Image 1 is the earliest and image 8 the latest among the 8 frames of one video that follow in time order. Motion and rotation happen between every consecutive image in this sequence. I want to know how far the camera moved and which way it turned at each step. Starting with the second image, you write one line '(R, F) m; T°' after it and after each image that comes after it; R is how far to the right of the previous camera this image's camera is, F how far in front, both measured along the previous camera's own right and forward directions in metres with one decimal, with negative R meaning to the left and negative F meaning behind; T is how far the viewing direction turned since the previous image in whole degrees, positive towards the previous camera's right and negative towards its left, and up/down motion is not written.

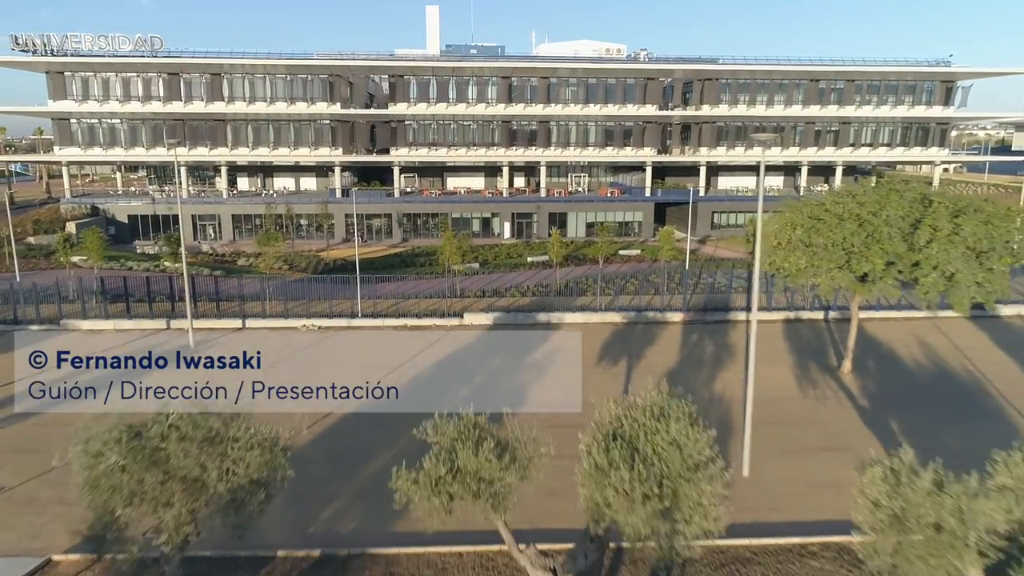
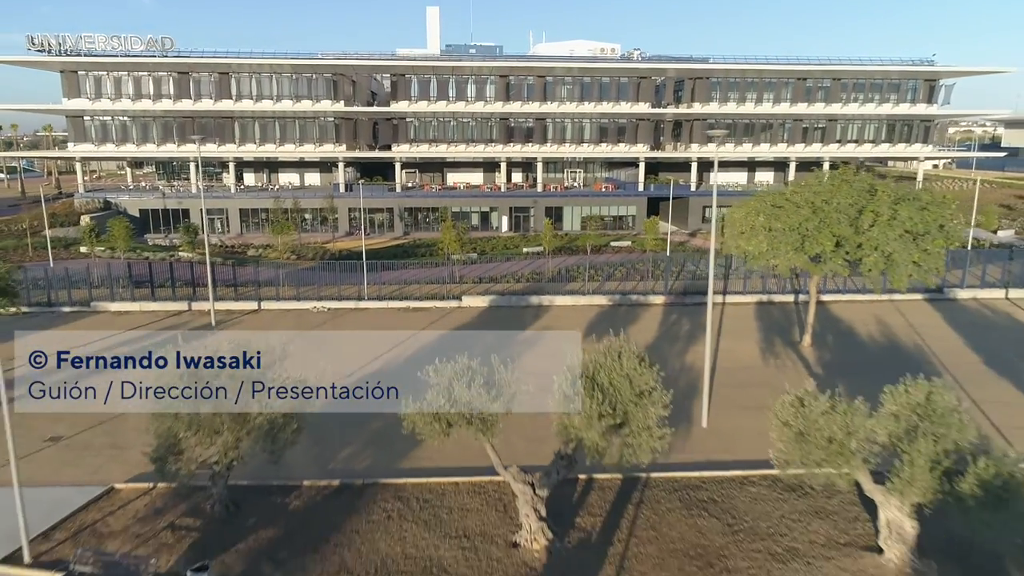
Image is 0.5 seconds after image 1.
(+0.2, -2.3) m; 0°
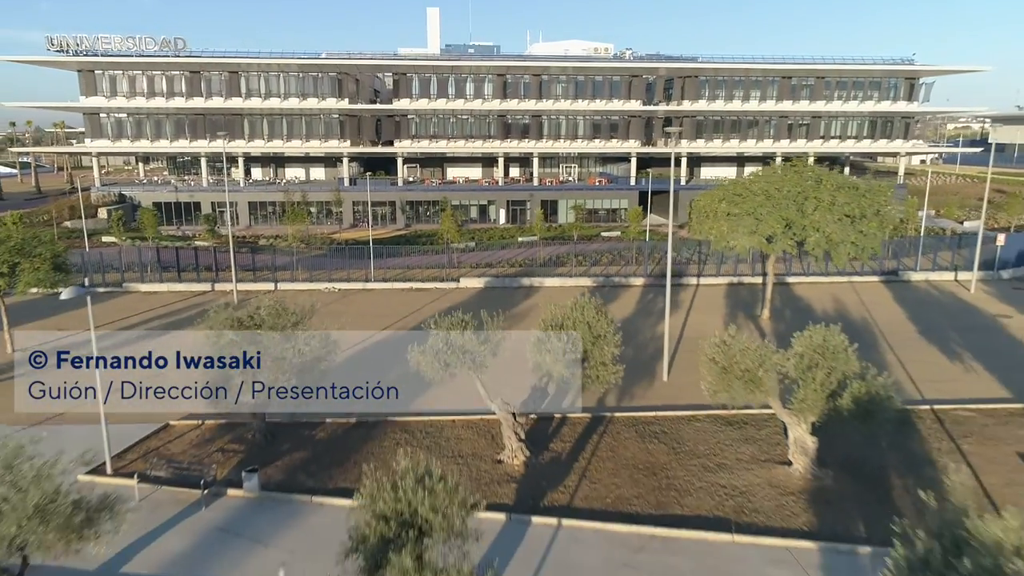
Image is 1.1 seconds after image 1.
(+0.3, -2.9) m; 0°
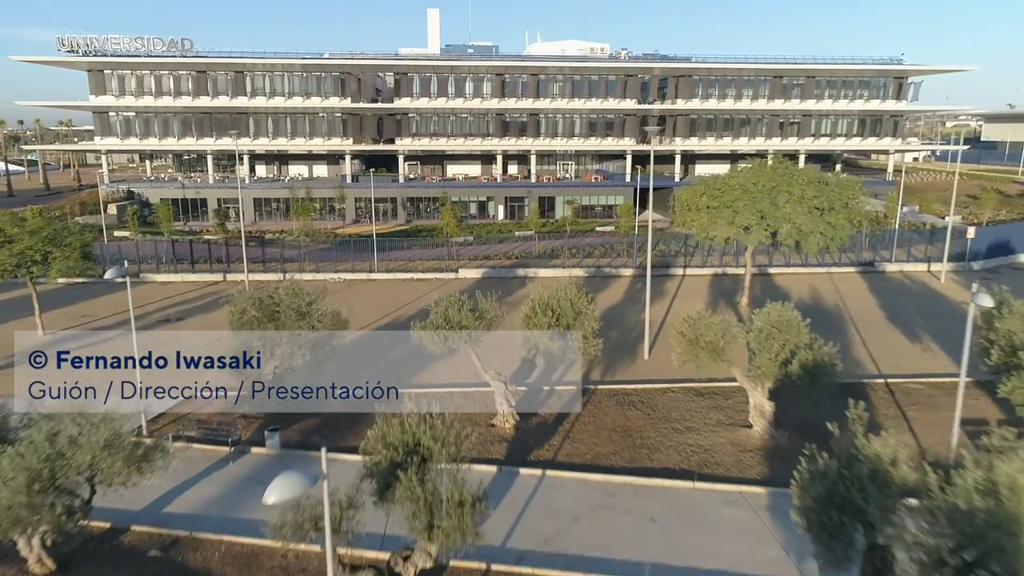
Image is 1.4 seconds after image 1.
(+0.2, -1.8) m; 0°
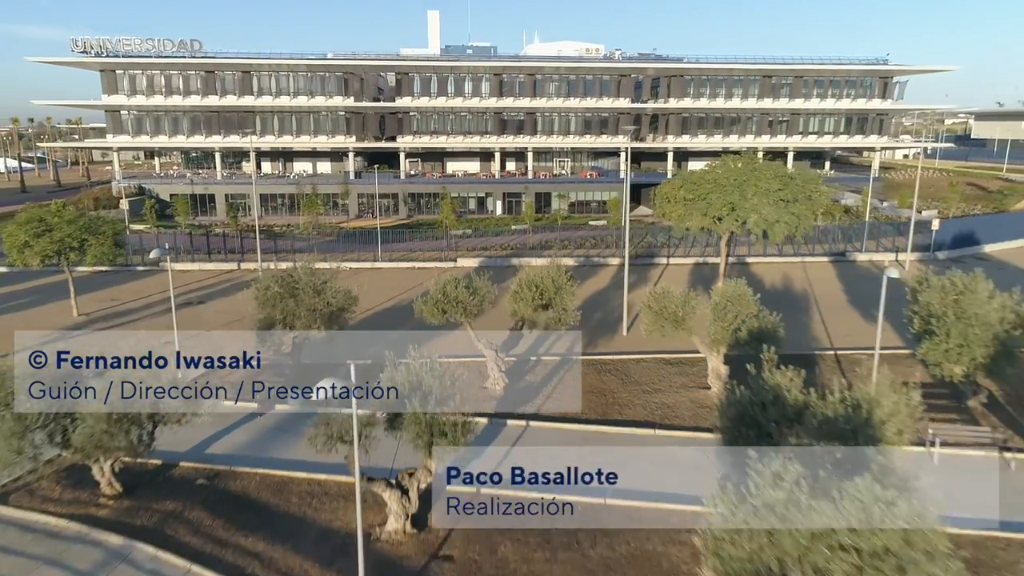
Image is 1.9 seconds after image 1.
(+0.3, -2.4) m; 0°
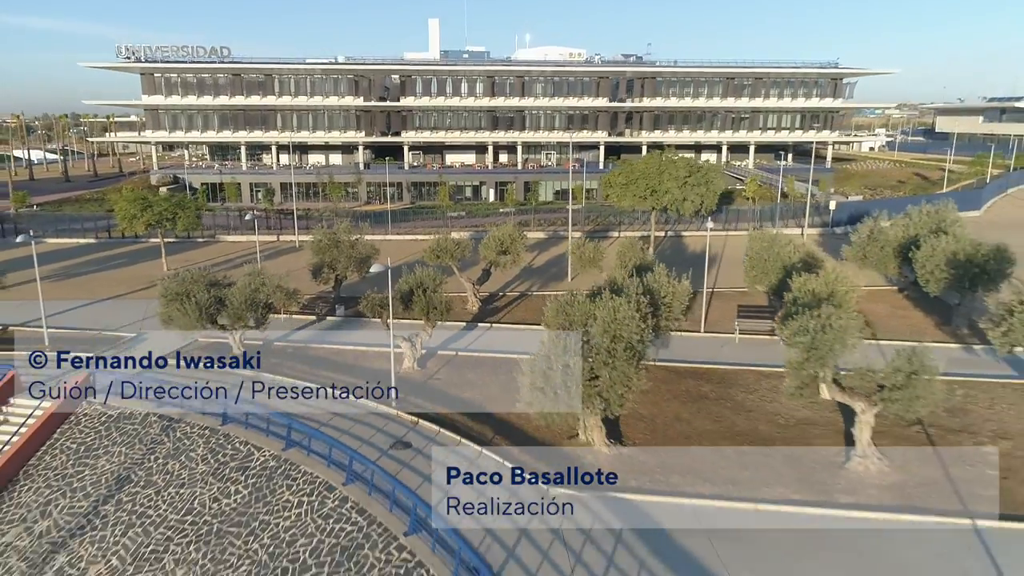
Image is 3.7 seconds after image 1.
(+1.1, -9.2) m; 0°
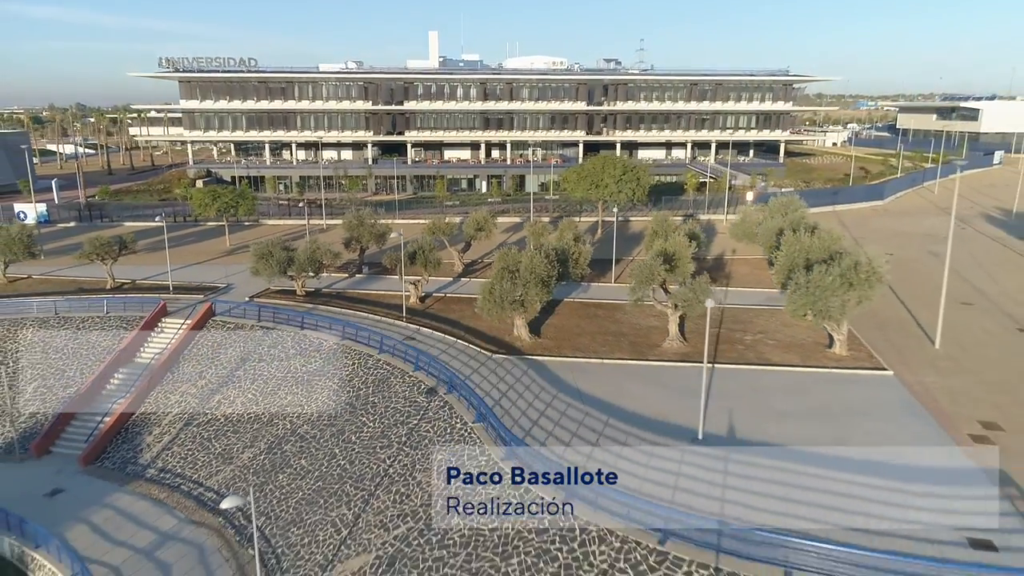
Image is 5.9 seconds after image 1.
(+1.4, -11.6) m; 0°
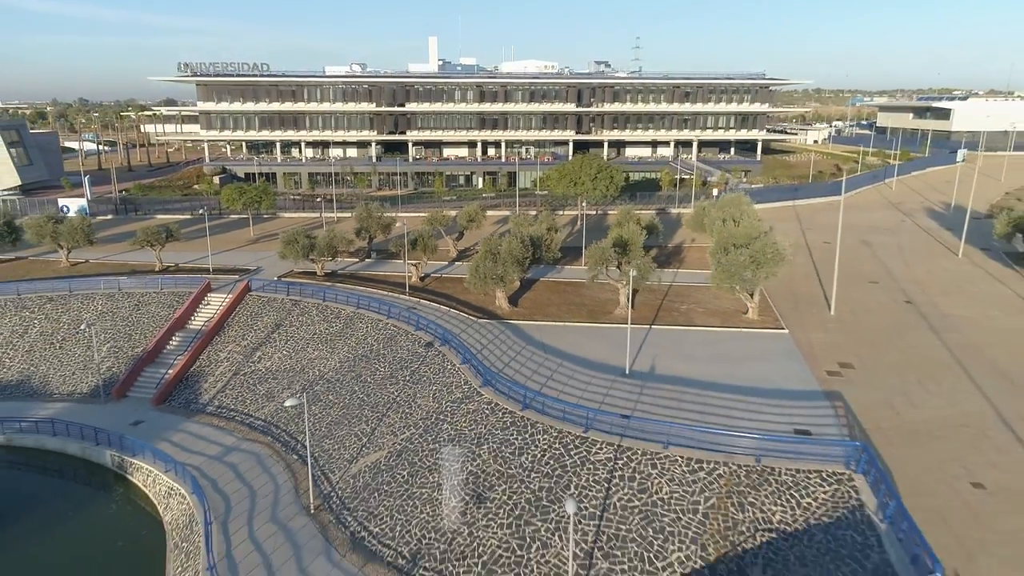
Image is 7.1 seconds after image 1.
(+0.8, -6.7) m; 0°
